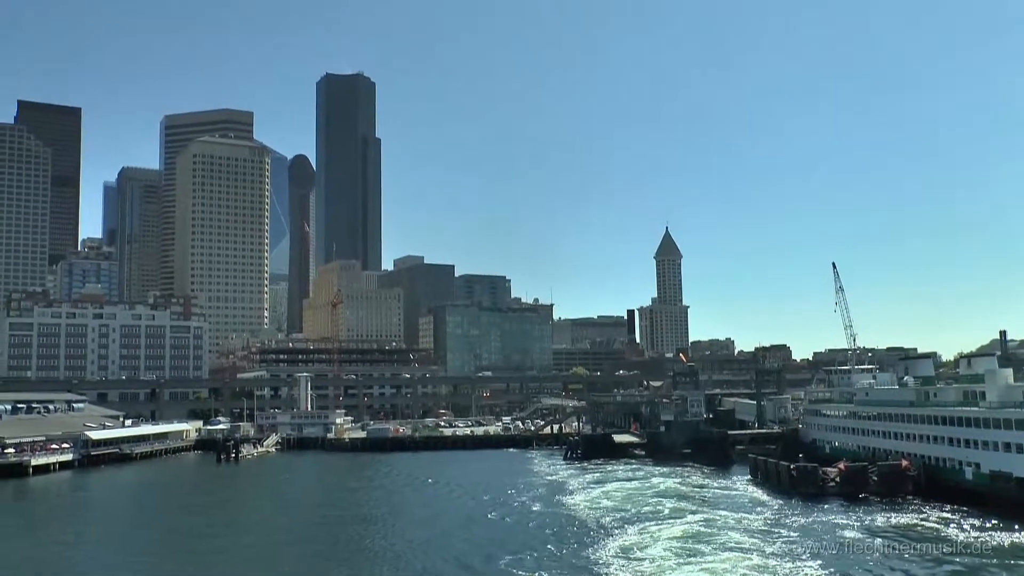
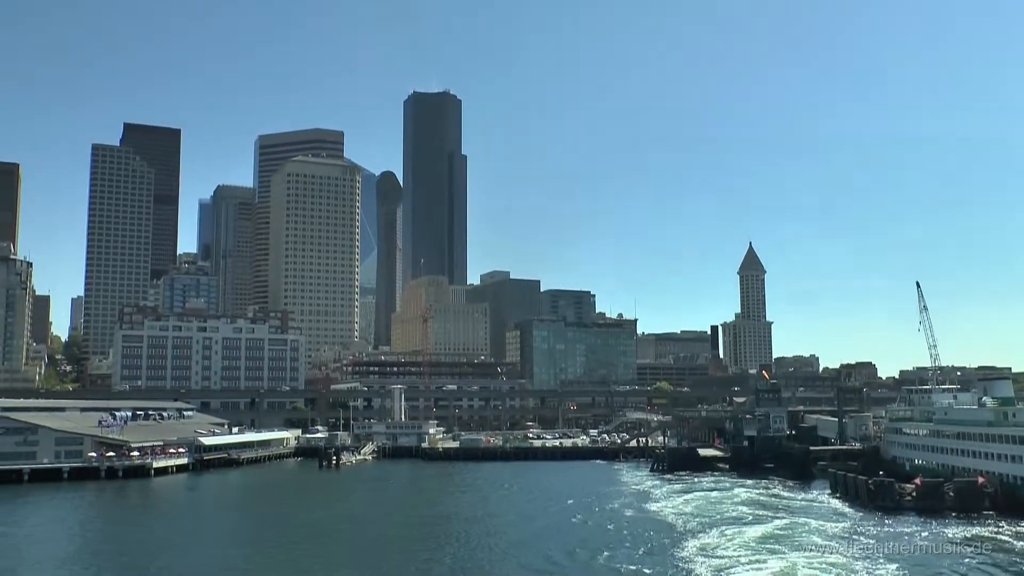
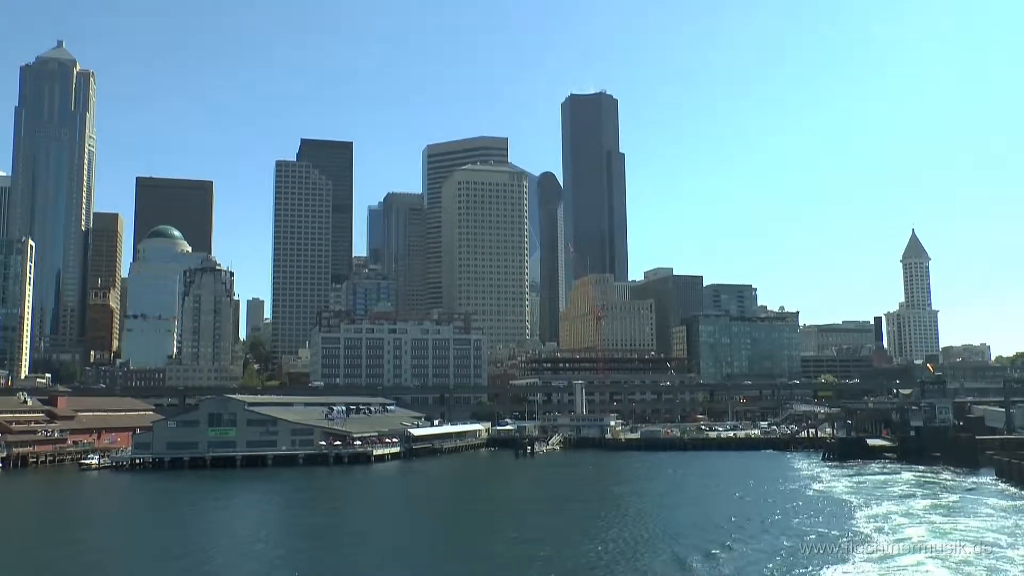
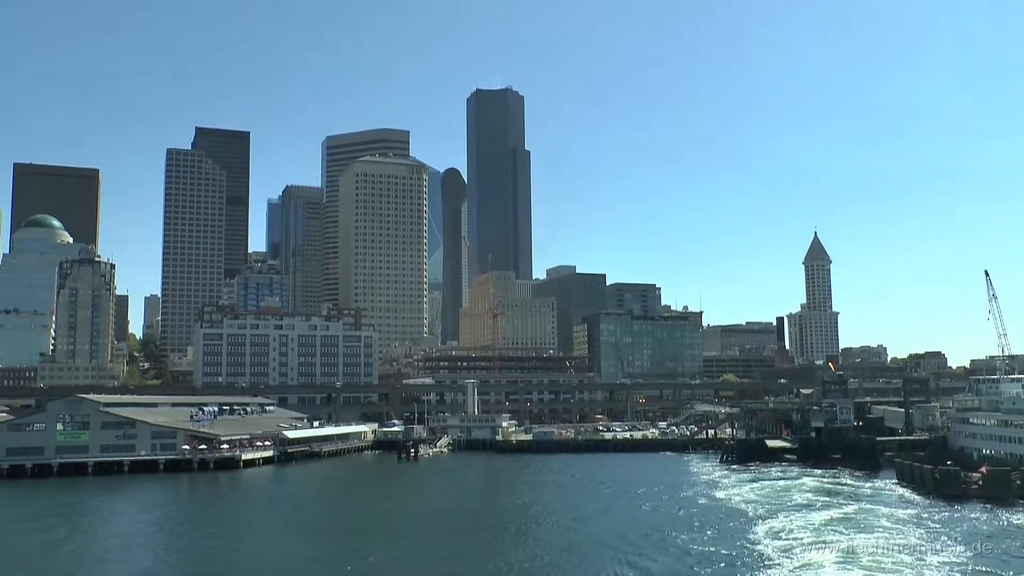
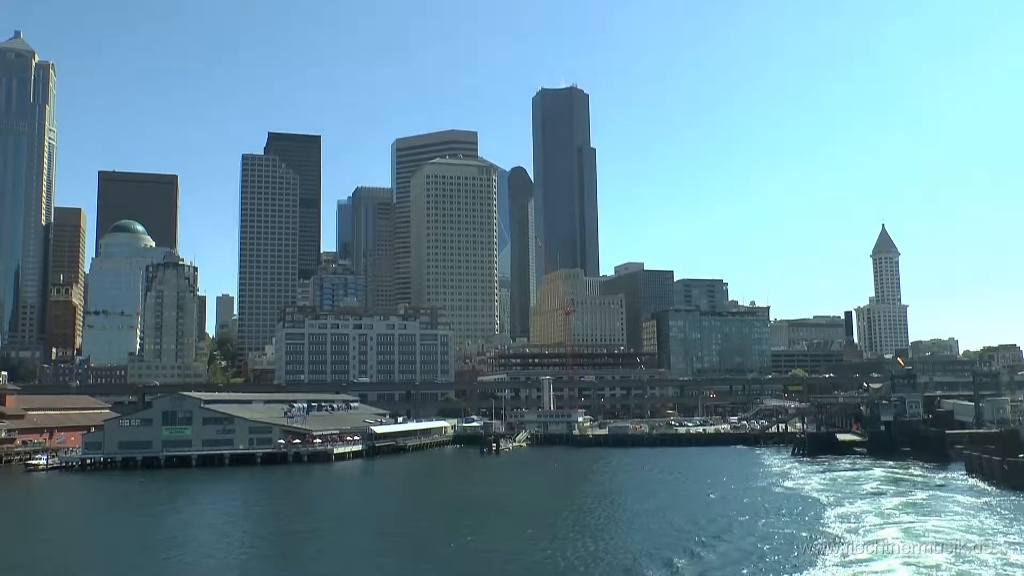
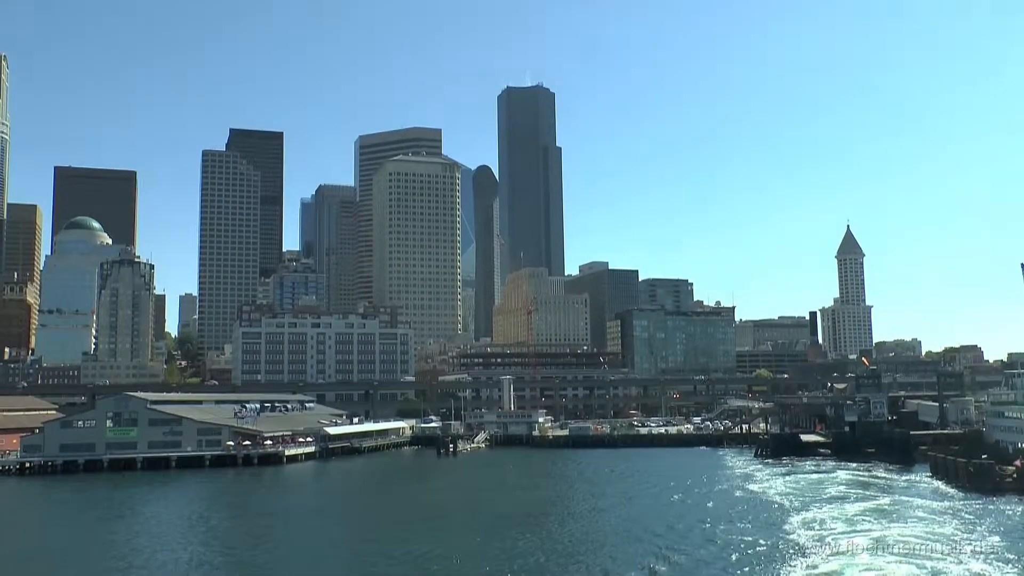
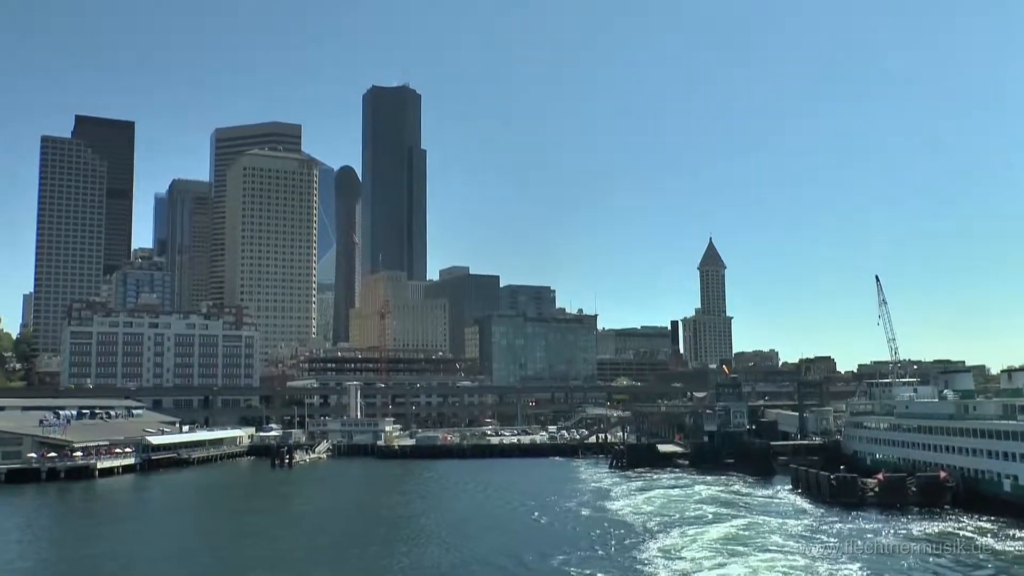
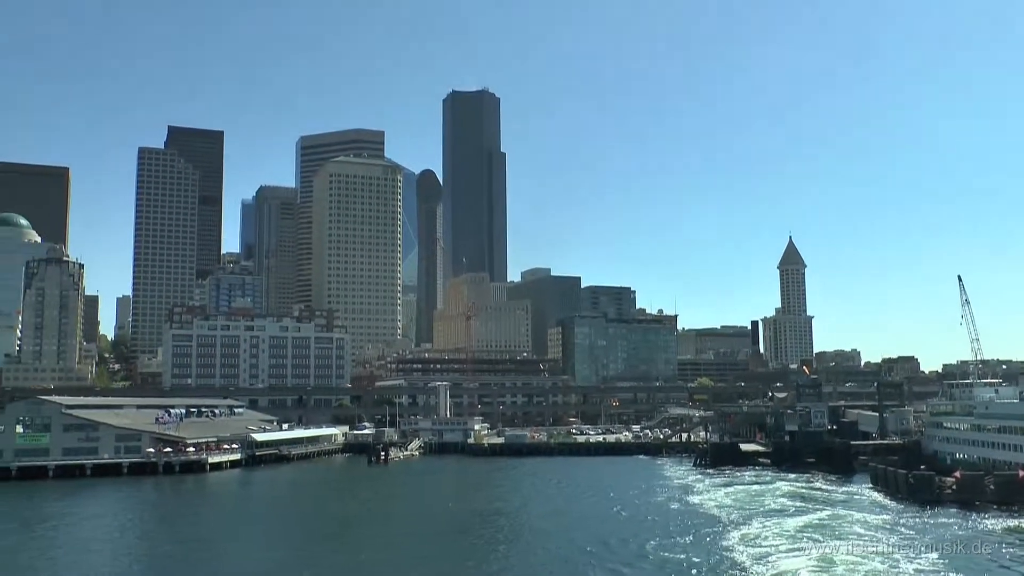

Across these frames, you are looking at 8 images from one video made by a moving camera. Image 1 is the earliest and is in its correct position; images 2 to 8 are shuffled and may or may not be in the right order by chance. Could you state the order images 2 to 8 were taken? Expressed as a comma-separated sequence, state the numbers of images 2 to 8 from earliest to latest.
7, 2, 8, 4, 6, 5, 3
